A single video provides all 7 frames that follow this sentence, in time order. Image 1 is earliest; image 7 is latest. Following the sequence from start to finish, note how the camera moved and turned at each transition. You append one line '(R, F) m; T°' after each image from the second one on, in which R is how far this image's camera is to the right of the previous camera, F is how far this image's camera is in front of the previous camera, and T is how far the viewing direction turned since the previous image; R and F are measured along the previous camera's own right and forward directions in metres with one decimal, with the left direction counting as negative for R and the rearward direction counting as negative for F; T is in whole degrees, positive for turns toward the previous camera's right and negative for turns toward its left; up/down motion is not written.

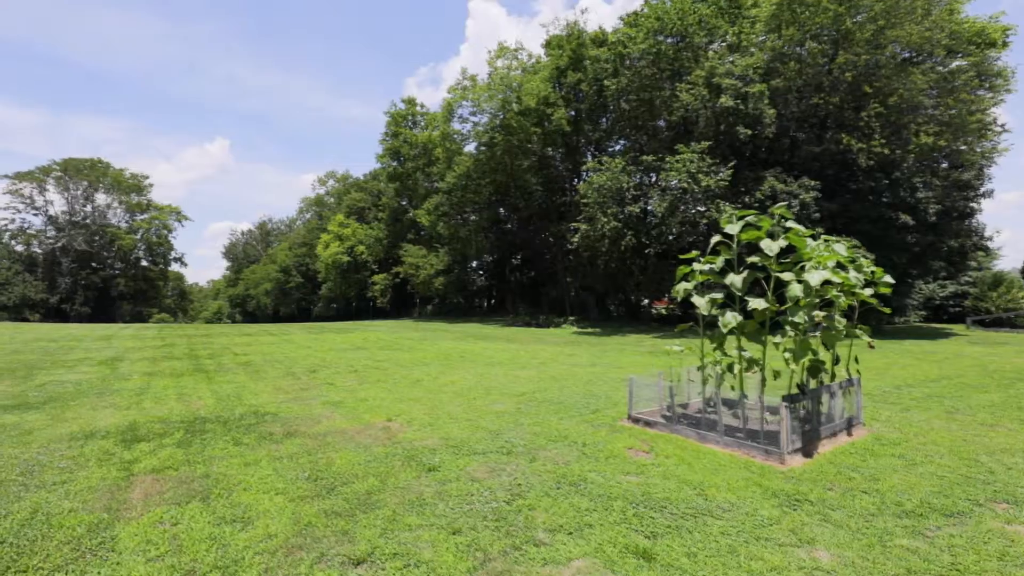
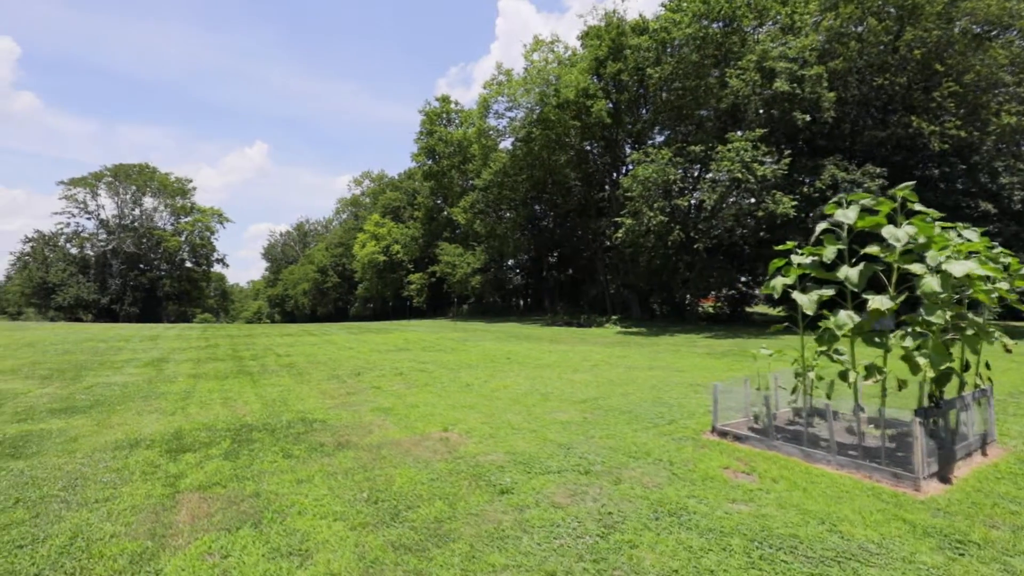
(-0.4, +0.5) m; -3°
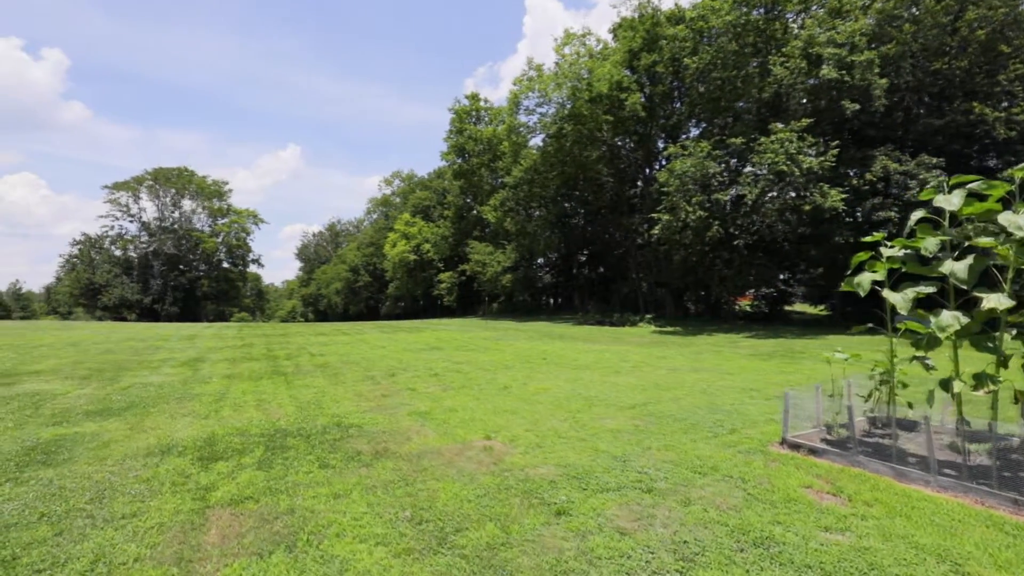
(-0.2, +0.4) m; -3°
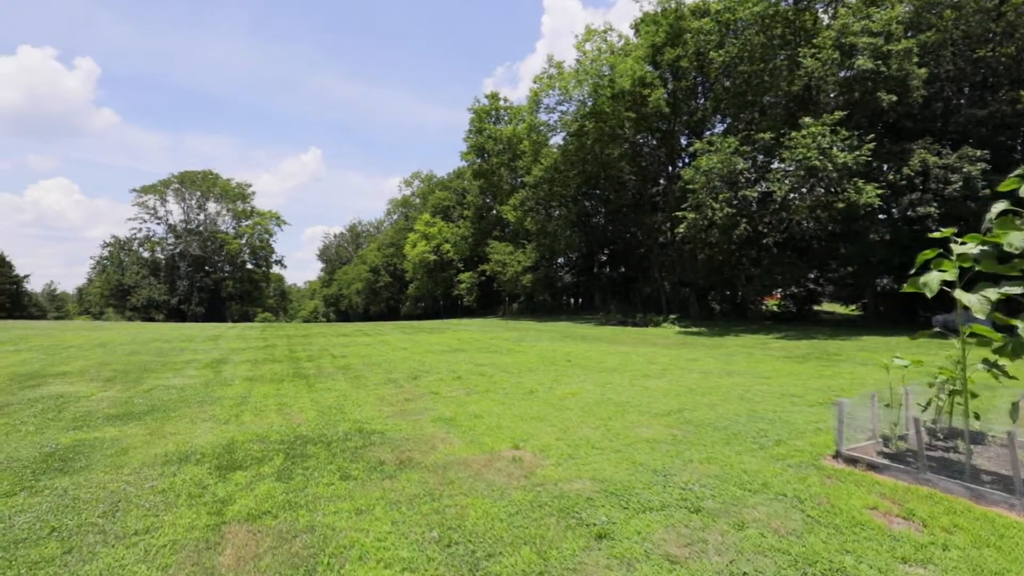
(-0.1, +0.3) m; -2°
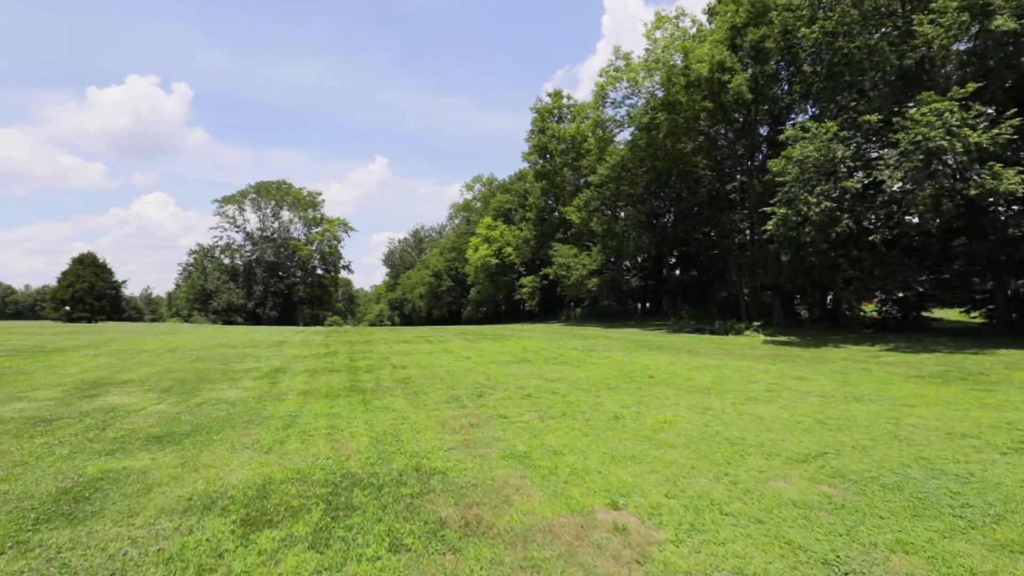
(-0.3, +1.1) m; -7°
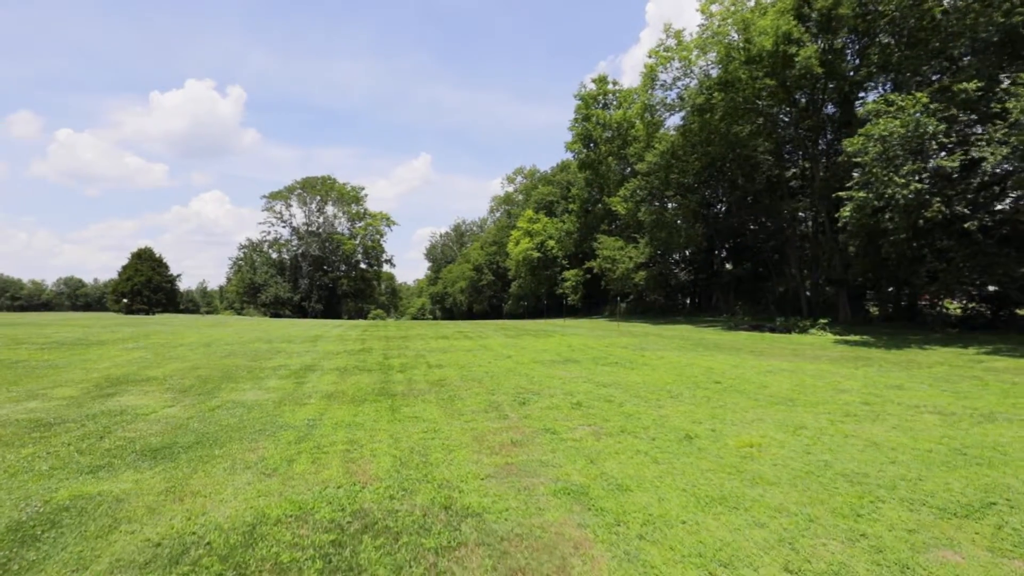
(-0.1, +1.1) m; -5°
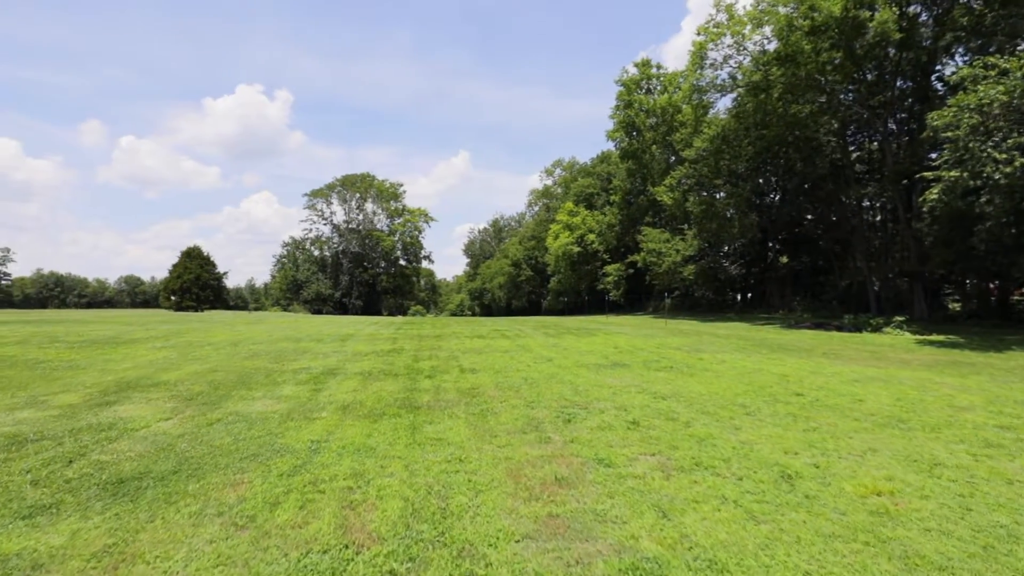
(0.0, +1.2) m; -4°
